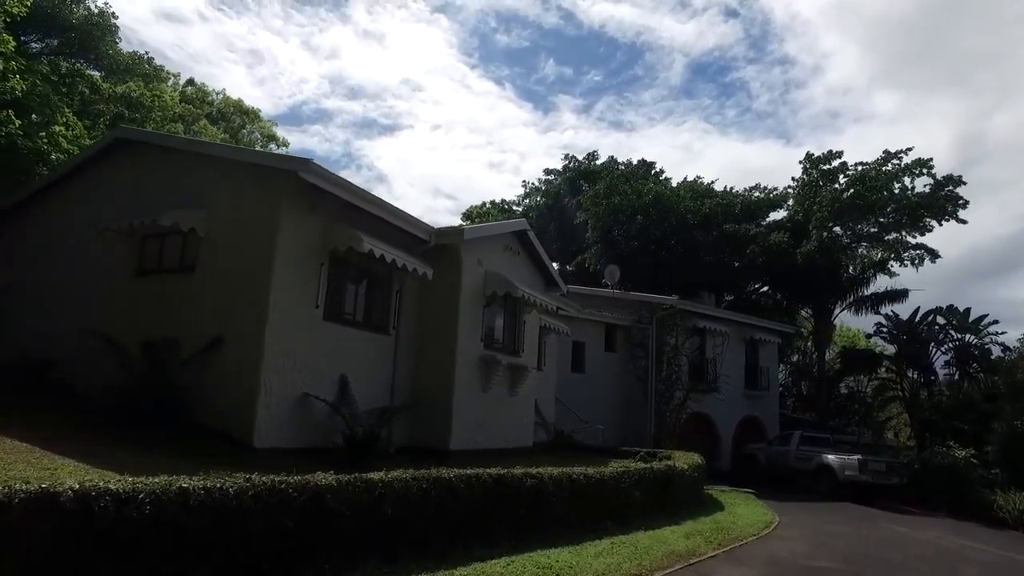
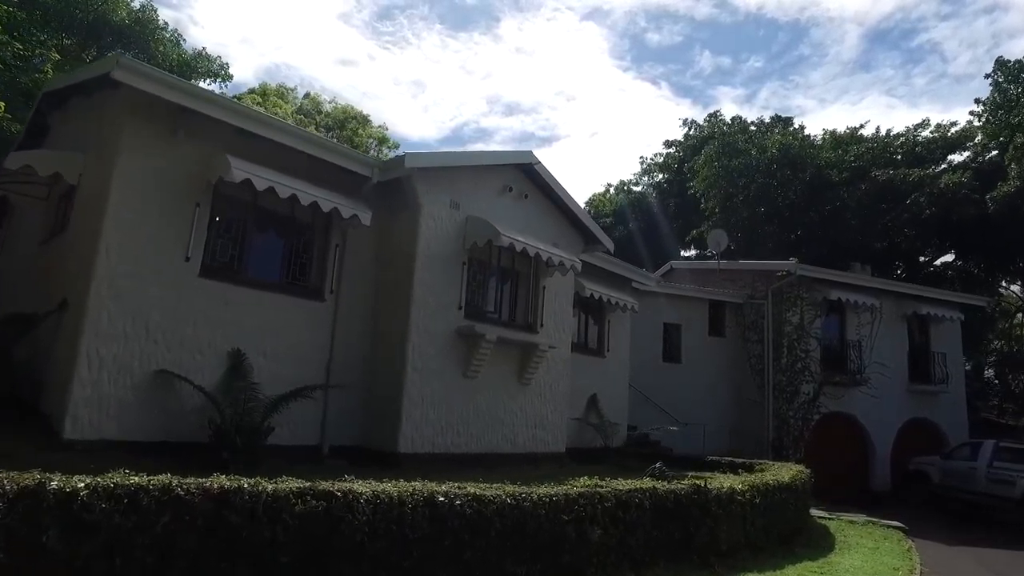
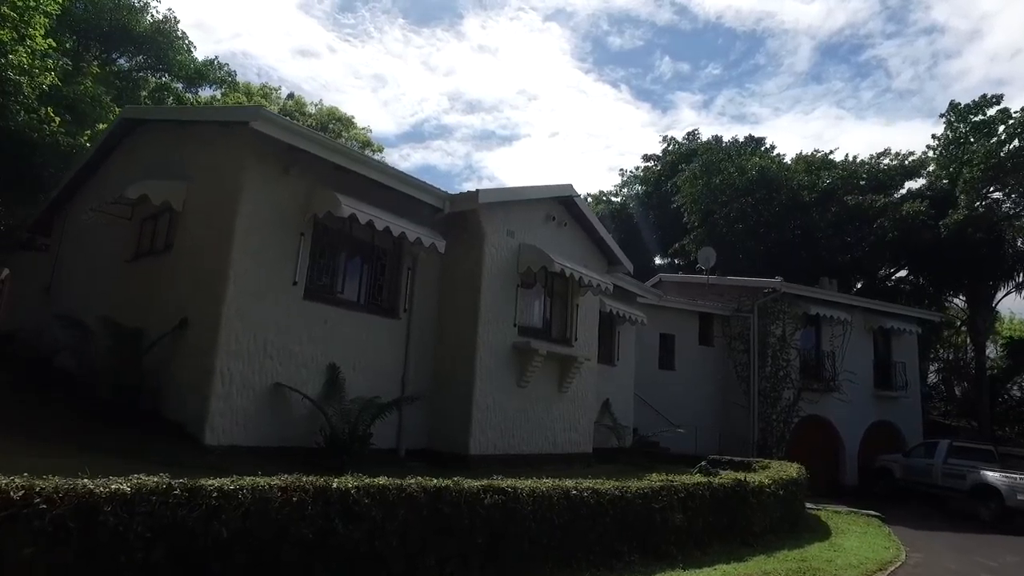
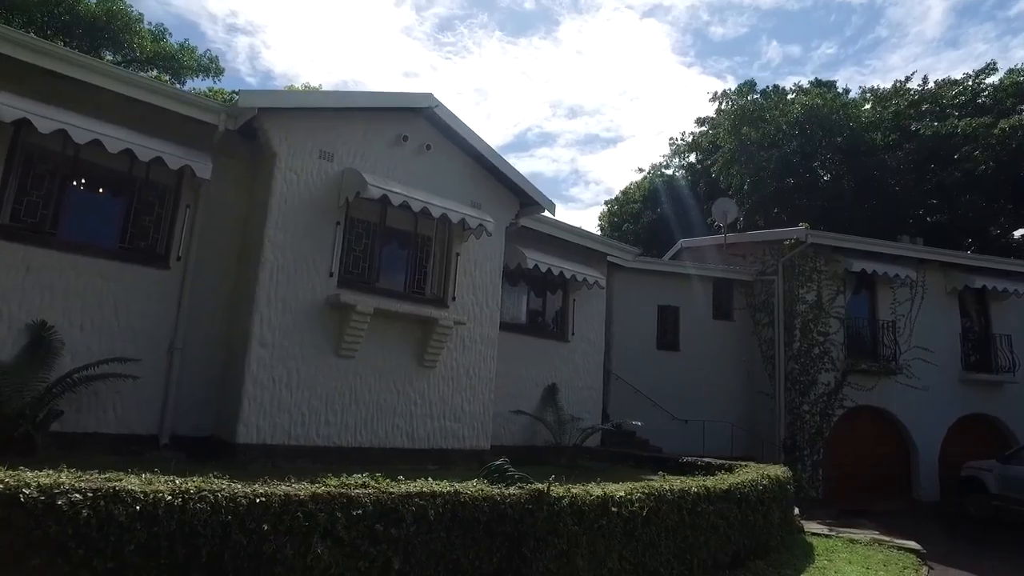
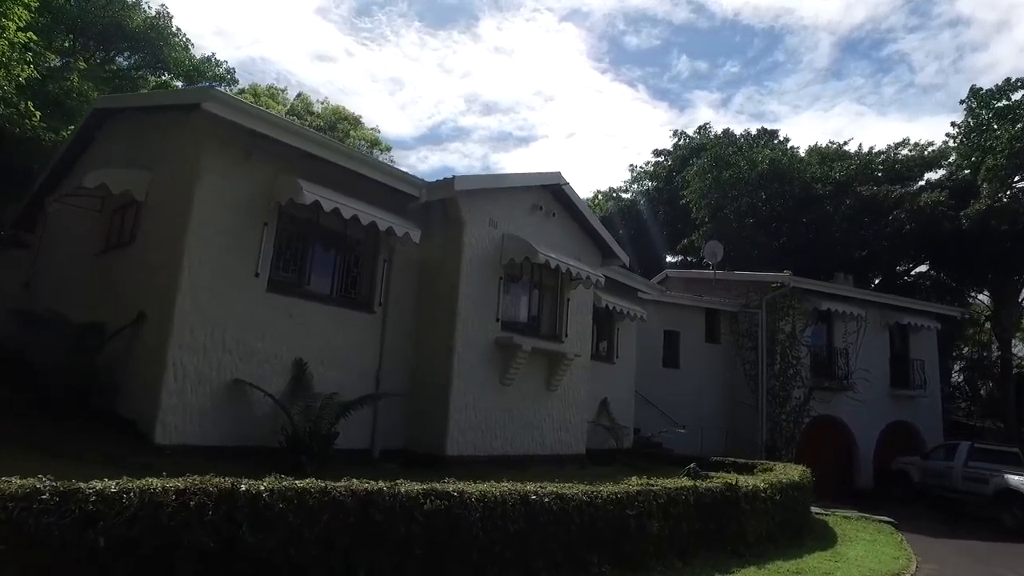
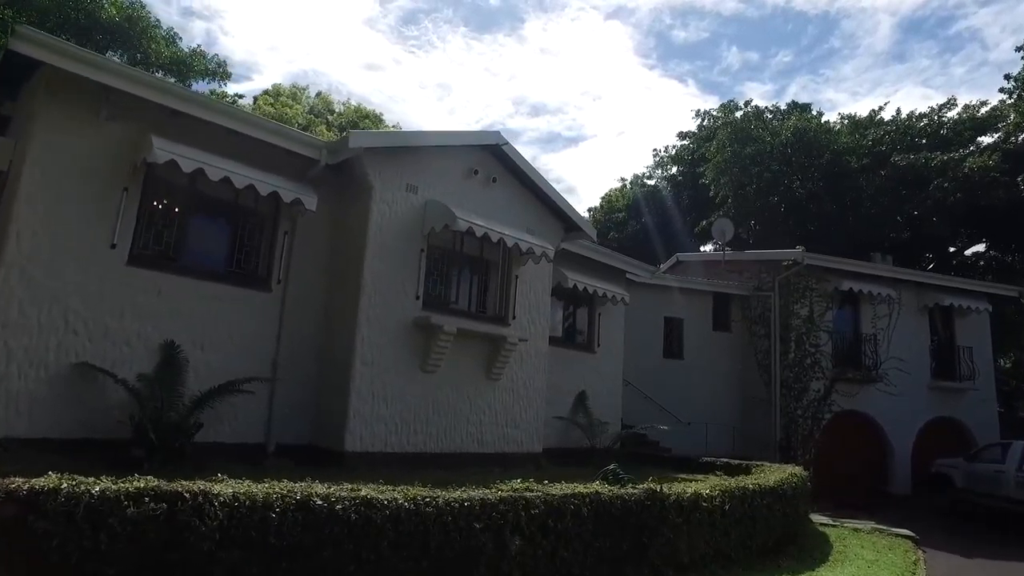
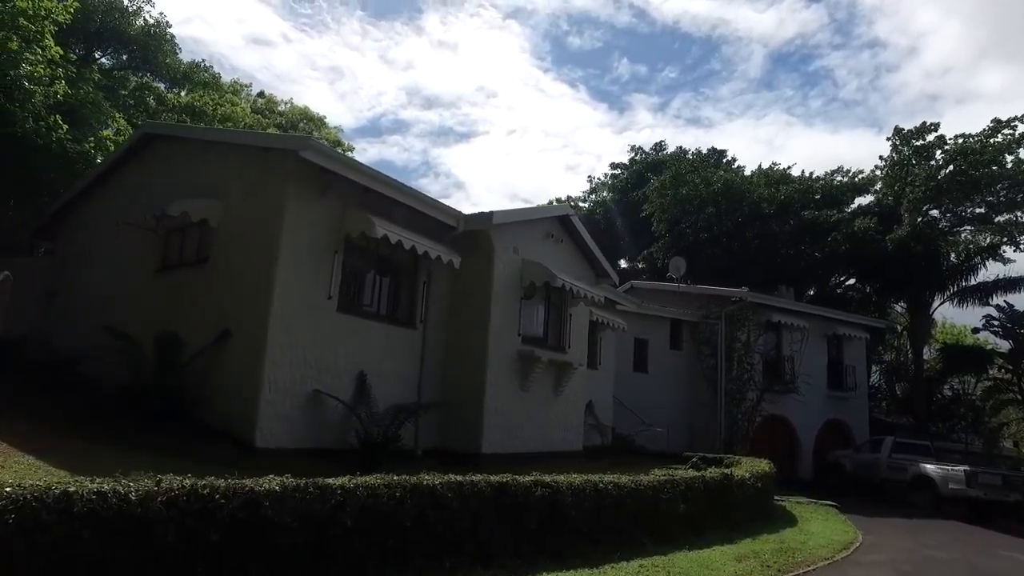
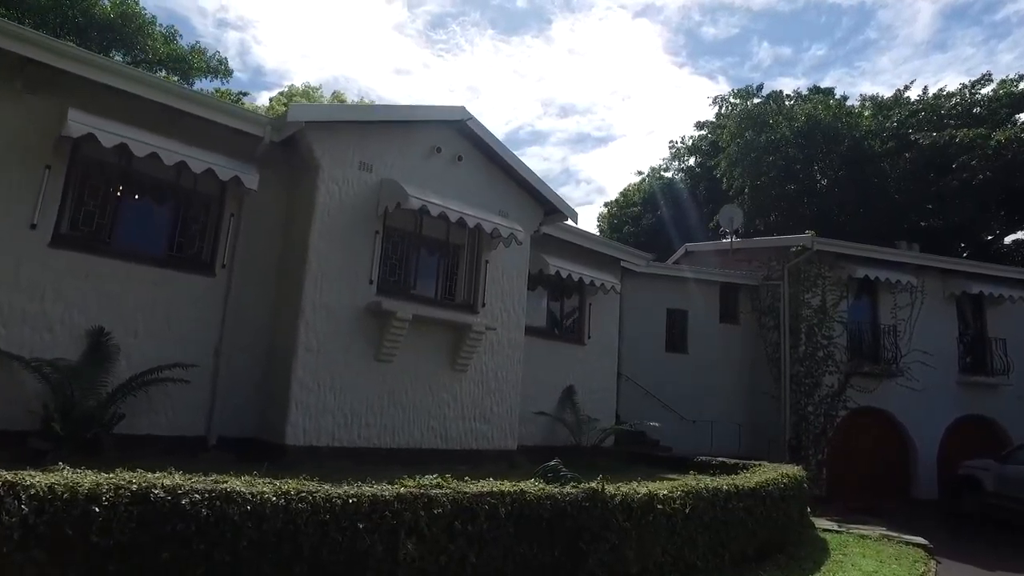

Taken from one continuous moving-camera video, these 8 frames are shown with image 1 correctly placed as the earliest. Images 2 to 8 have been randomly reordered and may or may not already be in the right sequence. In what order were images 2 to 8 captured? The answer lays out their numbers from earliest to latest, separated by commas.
7, 3, 5, 2, 6, 8, 4
